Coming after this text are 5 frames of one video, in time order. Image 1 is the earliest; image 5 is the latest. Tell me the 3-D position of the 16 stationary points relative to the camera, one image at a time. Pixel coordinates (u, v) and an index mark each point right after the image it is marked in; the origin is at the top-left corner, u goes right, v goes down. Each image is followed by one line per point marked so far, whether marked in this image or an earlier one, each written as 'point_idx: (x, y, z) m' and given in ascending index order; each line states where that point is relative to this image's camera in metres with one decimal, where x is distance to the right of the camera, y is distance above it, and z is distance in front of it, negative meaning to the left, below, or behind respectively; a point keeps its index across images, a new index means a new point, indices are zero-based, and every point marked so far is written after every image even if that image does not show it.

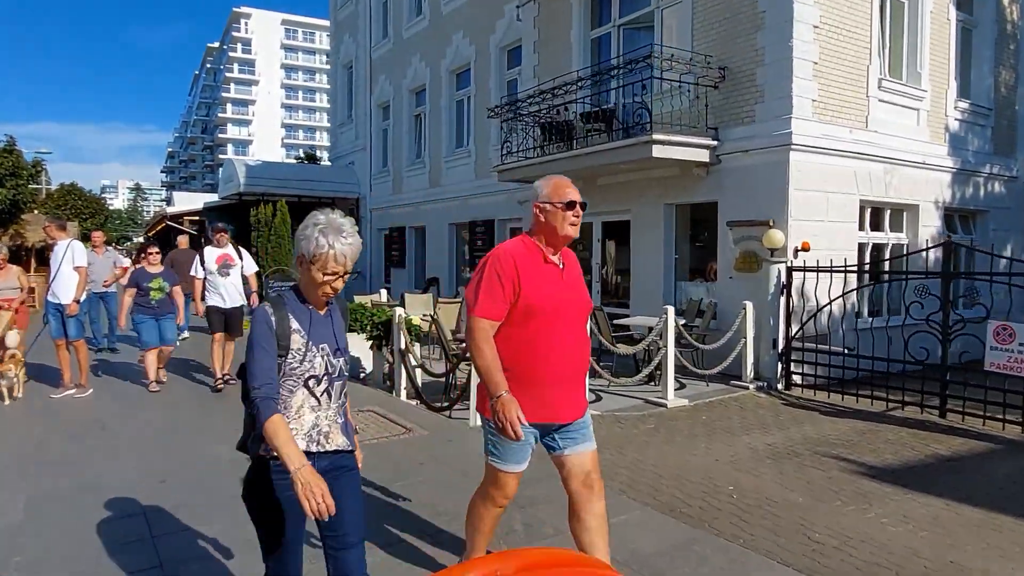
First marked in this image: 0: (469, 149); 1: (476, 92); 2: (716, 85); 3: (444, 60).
0: (-1.0, +3.2, +16.3) m
1: (-0.8, +4.5, +16.0) m
2: (+2.8, +2.8, +9.6) m
3: (-1.7, +5.6, +17.3) m
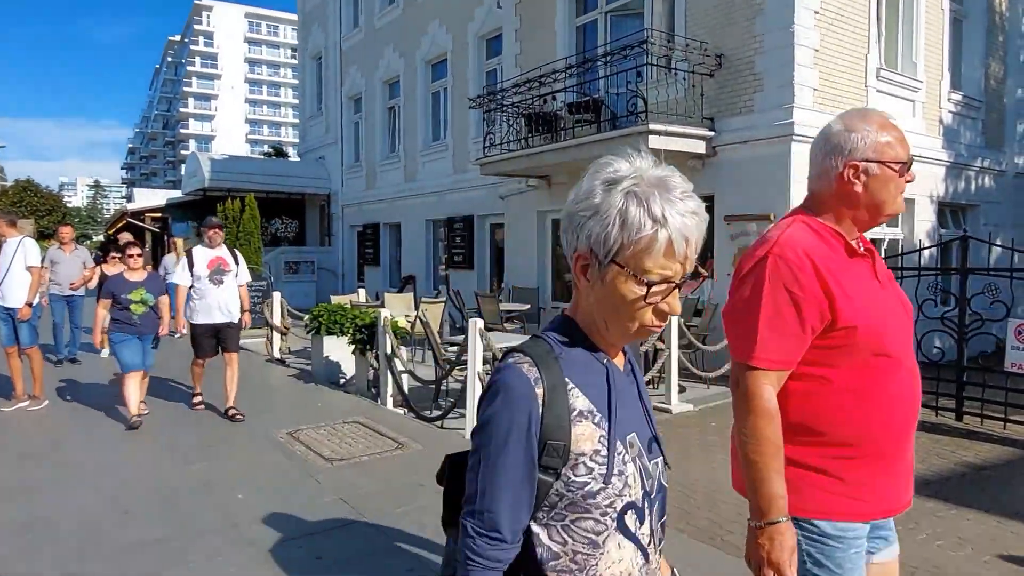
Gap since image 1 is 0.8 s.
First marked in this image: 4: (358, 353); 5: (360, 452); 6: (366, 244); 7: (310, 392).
0: (-1.5, +3.3, +15.7) m
1: (-1.3, +4.5, +15.4) m
2: (+2.6, +2.8, +9.2) m
3: (-2.2, +5.7, +16.7) m
4: (-1.7, -0.7, +7.6) m
5: (-1.2, -1.3, +5.4) m
6: (-4.0, +1.2, +19.2) m
7: (-2.2, -1.2, +7.8) m
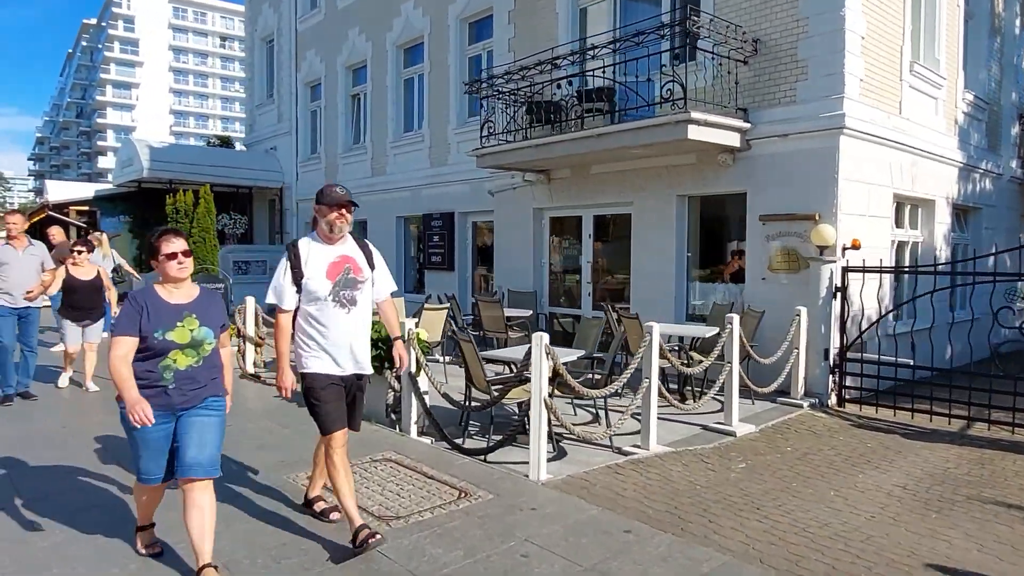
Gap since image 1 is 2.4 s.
0: (-1.9, +3.2, +14.5) m
1: (-1.7, +4.5, +14.2) m
2: (+2.8, +2.8, +8.5) m
3: (-2.7, +5.6, +15.4) m
4: (-1.3, -0.8, +6.4) m
5: (-0.6, -1.3, +4.3) m
6: (-4.7, +1.2, +17.8) m
7: (-1.9, -1.2, +6.6) m
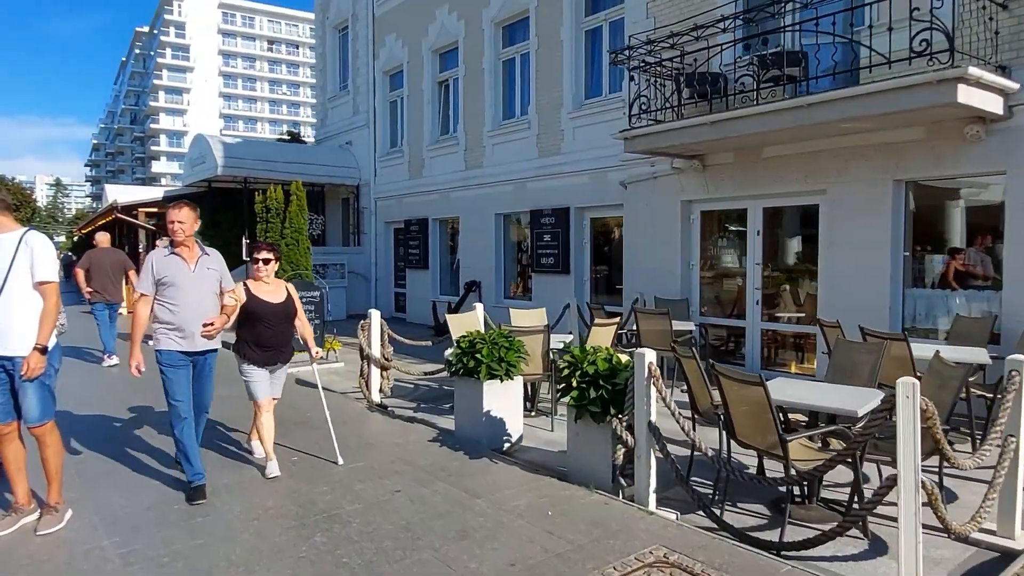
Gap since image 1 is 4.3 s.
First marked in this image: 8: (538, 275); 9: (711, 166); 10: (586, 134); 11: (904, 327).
0: (+0.3, +3.1, +12.9) m
1: (+0.5, +4.4, +12.6) m
2: (+4.7, +2.7, +6.6) m
3: (-0.5, +5.5, +13.8) m
4: (+0.4, -0.9, +4.8) m
5: (+1.0, -1.4, +2.6) m
6: (-2.4, +1.0, +16.3) m
7: (-0.1, -1.3, +4.9) m
8: (+0.5, +0.2, +12.7) m
9: (+2.7, +1.6, +9.3) m
10: (+1.2, +2.6, +11.8) m
11: (+4.3, -0.5, +7.7) m
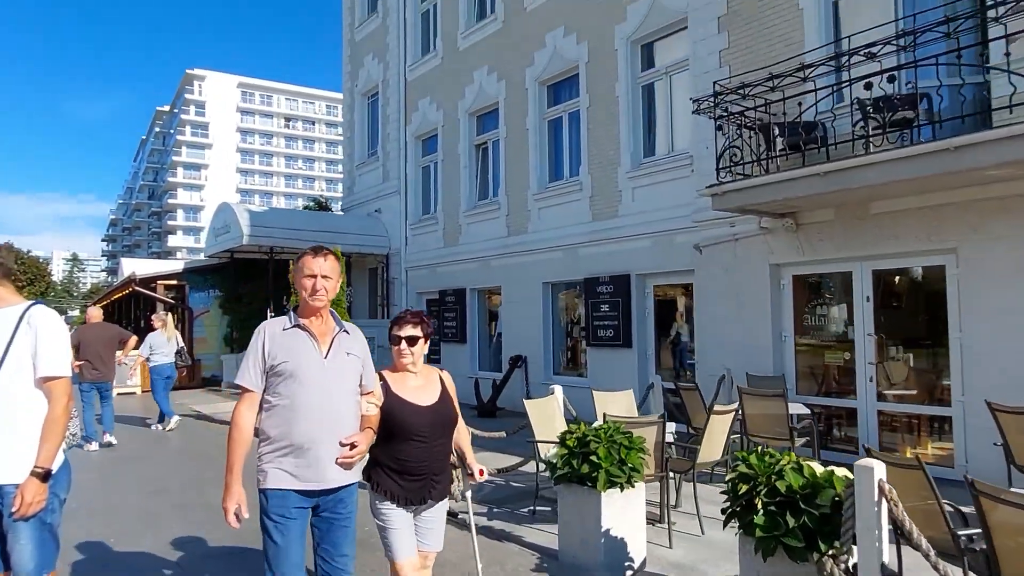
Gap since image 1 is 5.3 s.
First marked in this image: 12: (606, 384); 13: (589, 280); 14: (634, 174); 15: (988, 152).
0: (+1.1, +1.8, +12.0) m
1: (+1.3, +3.1, +11.8) m
2: (+5.4, +2.1, +5.6) m
3: (+0.3, +4.1, +13.2) m
4: (+1.2, -1.3, +3.5) m
5: (+1.8, -1.6, +1.3) m
6: (-1.5, -0.6, +15.2) m
7: (+0.7, -1.8, +3.7) m
8: (+1.4, -1.0, +11.5) m
9: (+3.5, +0.8, +8.3) m
10: (+2.1, +1.5, +10.8) m
11: (+5.1, -1.1, +6.4) m
12: (+1.5, -1.5, +11.4) m
13: (+1.3, +0.1, +11.7) m
14: (+1.9, +1.8, +10.9) m
15: (+4.2, +1.2, +6.1) m
